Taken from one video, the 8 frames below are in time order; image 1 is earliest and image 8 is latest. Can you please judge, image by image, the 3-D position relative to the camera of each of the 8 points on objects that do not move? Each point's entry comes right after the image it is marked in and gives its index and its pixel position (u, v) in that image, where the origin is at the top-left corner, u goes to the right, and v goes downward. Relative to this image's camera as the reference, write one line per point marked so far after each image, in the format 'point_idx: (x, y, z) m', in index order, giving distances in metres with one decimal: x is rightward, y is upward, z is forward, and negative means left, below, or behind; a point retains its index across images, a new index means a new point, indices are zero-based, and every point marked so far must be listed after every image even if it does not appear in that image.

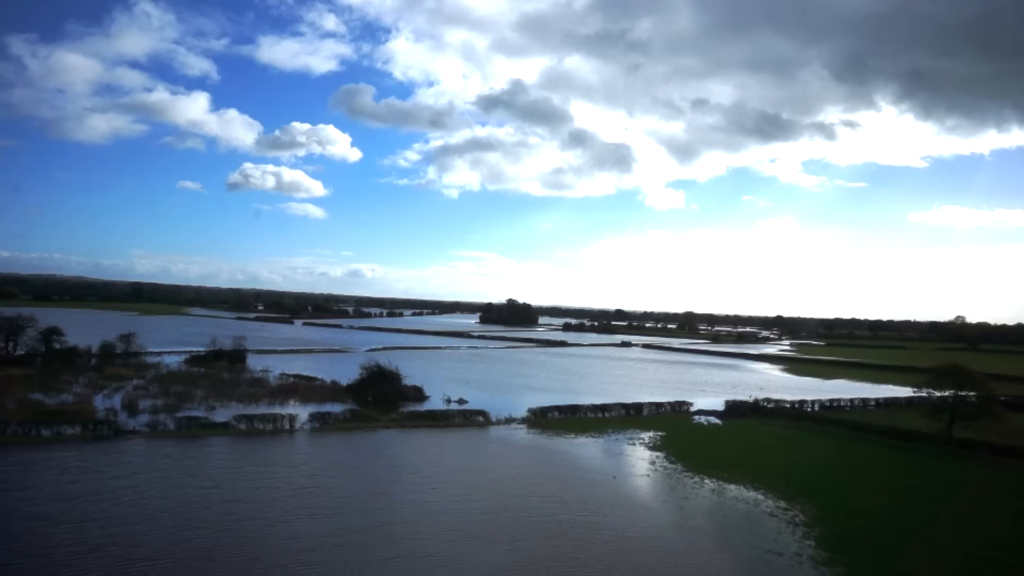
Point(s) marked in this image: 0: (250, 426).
0: (-7.6, -4.0, +19.7) m
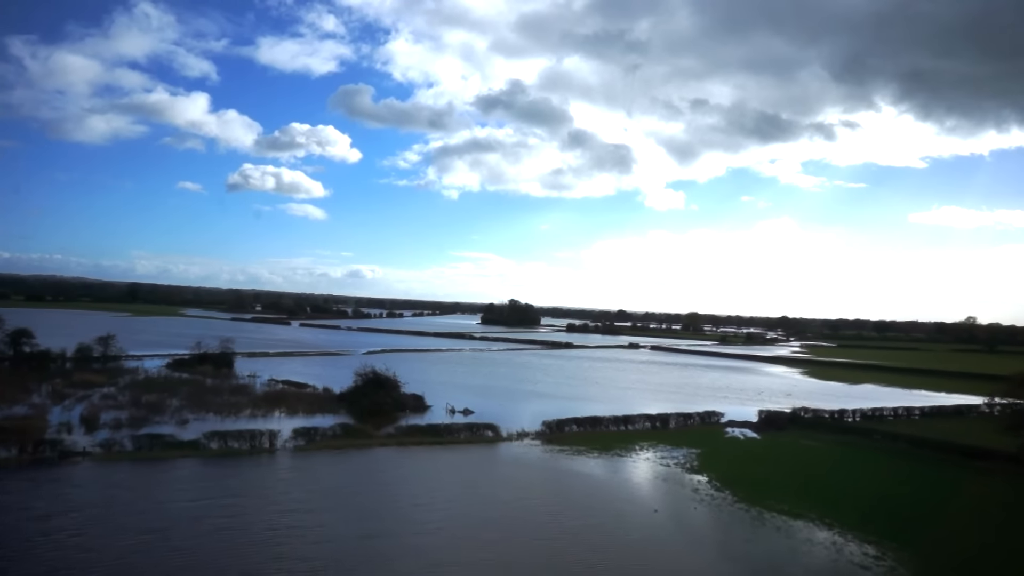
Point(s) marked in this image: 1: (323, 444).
0: (-7.2, -3.9, +17.0) m
1: (-5.0, -4.1, +18.2) m
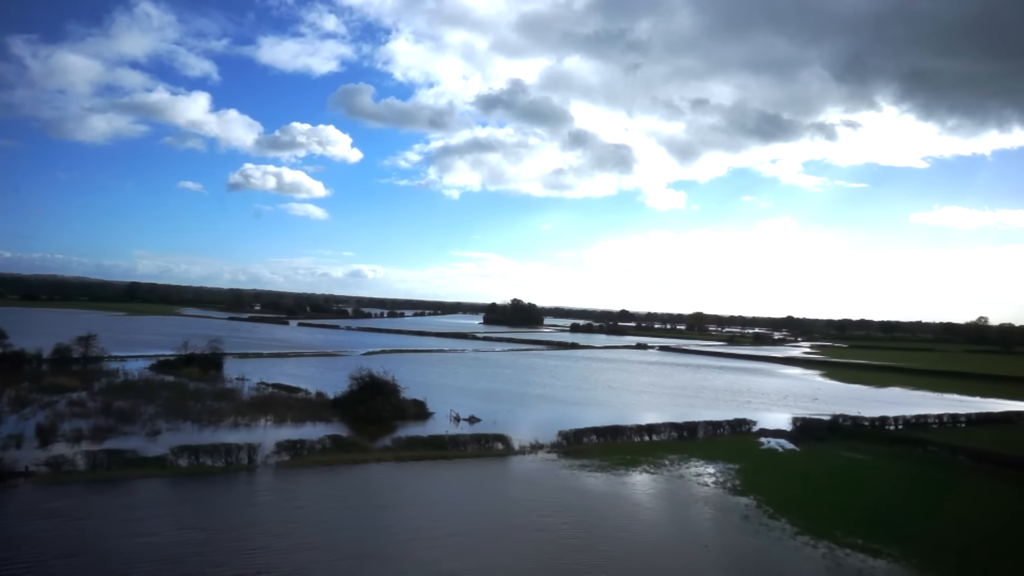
0: (-6.8, -3.7, +14.7) m
1: (-4.7, -4.0, +15.9) m
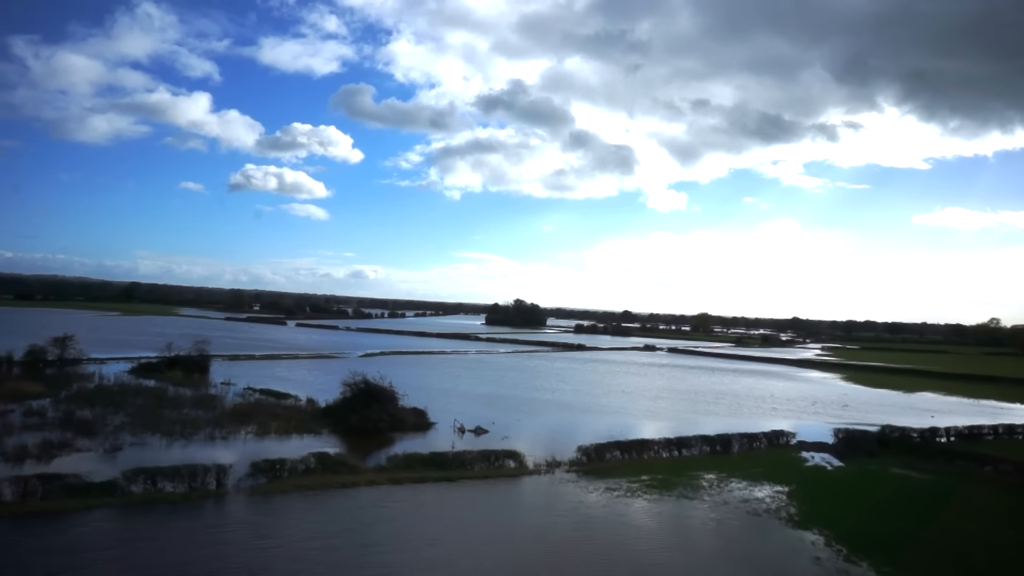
0: (-6.5, -3.6, +12.4) m
1: (-4.4, -3.8, +13.6) m
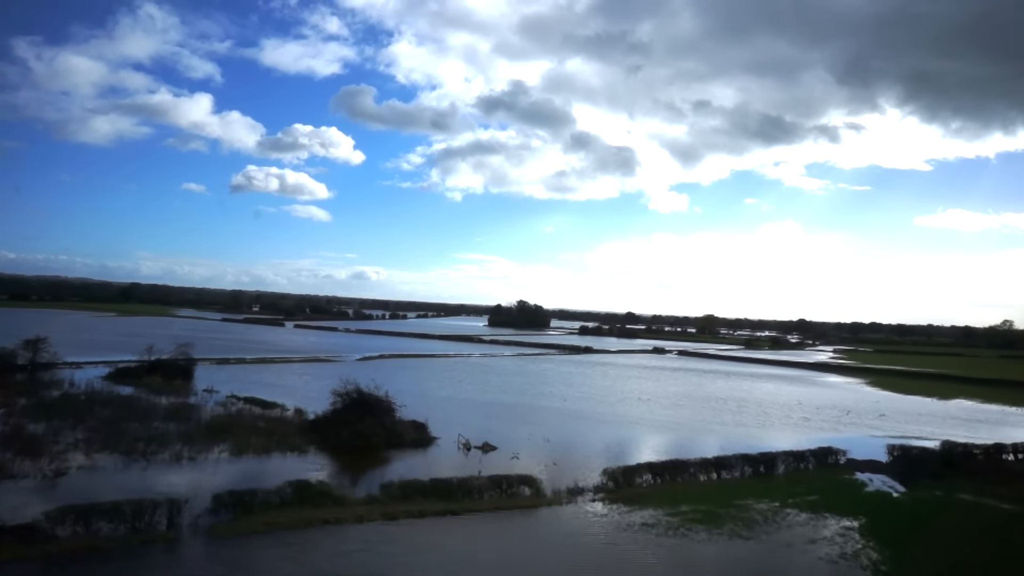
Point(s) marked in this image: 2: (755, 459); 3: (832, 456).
0: (-6.2, -3.5, +10.0) m
1: (-4.1, -3.8, +11.2) m
2: (+5.8, -4.1, +16.4) m
3: (+8.2, -4.3, +17.5) m
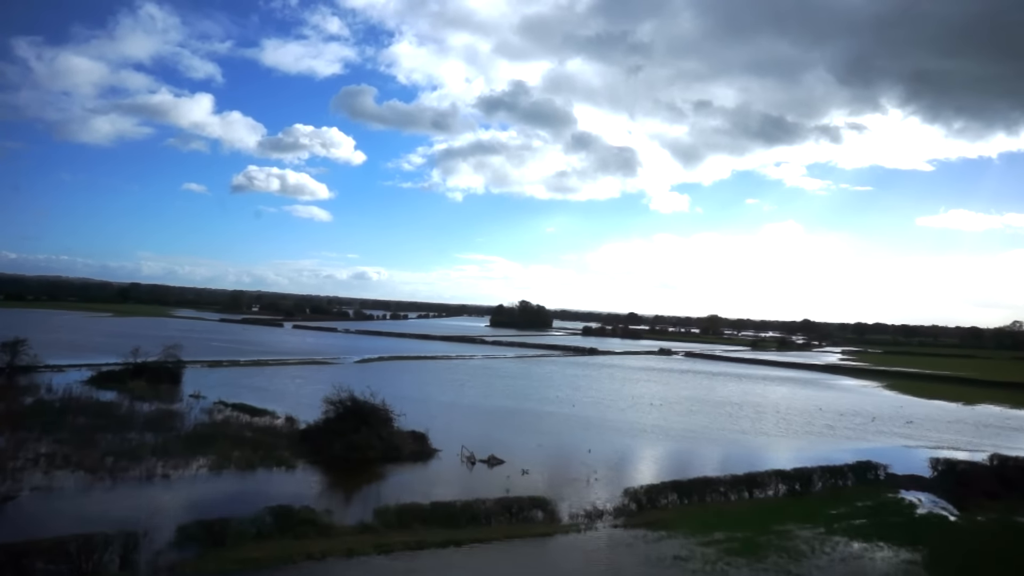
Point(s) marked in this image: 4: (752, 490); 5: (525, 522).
0: (-6.0, -3.5, +8.5) m
1: (-3.9, -3.7, +9.7) m
2: (+6.0, -4.1, +14.9) m
3: (+8.4, -4.2, +15.9) m
4: (+5.0, -4.2, +14.3) m
5: (+0.2, -4.0, +11.8) m
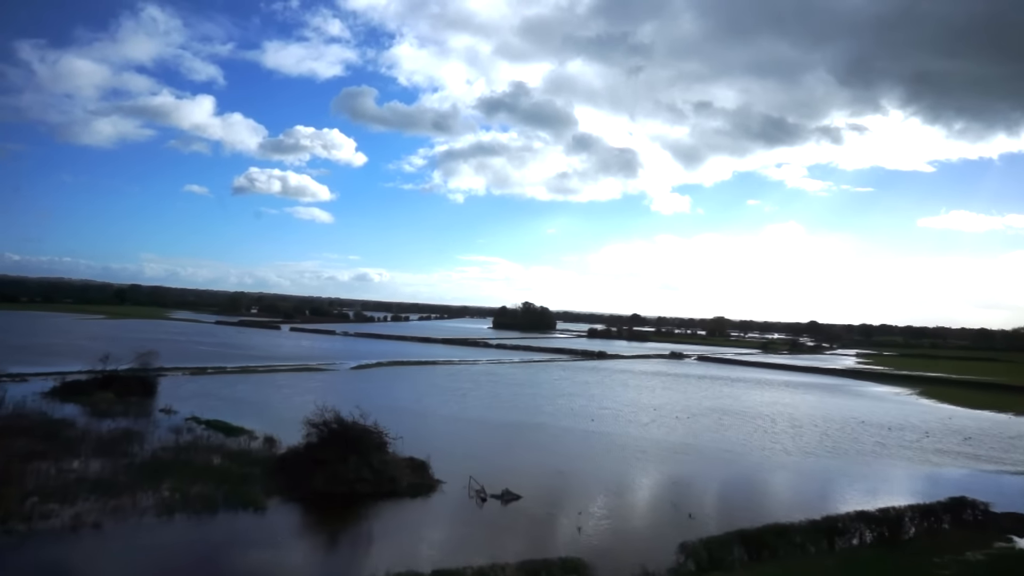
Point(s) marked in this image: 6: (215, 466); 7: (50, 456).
0: (-5.7, -3.5, +5.7) m
1: (-3.5, -3.7, +6.8) m
2: (+6.4, -4.0, +12.0) m
3: (+8.7, -4.2, +13.1) m
4: (+5.4, -4.2, +11.4) m
5: (+0.5, -4.0, +9.0) m
6: (-6.4, -3.9, +14.9) m
7: (-9.9, -3.7, +14.7) m
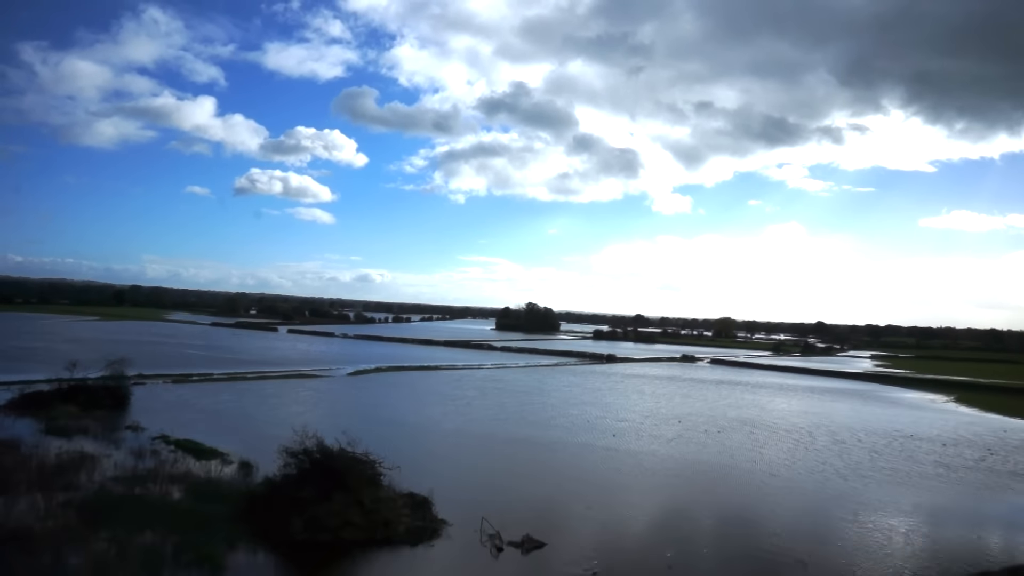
0: (-5.3, -3.4, +3.1) m
1: (-3.2, -3.7, +4.3) m
2: (+6.8, -4.0, +9.4) m
3: (+9.1, -4.2, +10.5) m
4: (+5.7, -4.1, +8.8) m
5: (+0.9, -3.9, +6.4) m
6: (-6.1, -3.8, +12.3) m
7: (-9.6, -3.7, +12.2) m
